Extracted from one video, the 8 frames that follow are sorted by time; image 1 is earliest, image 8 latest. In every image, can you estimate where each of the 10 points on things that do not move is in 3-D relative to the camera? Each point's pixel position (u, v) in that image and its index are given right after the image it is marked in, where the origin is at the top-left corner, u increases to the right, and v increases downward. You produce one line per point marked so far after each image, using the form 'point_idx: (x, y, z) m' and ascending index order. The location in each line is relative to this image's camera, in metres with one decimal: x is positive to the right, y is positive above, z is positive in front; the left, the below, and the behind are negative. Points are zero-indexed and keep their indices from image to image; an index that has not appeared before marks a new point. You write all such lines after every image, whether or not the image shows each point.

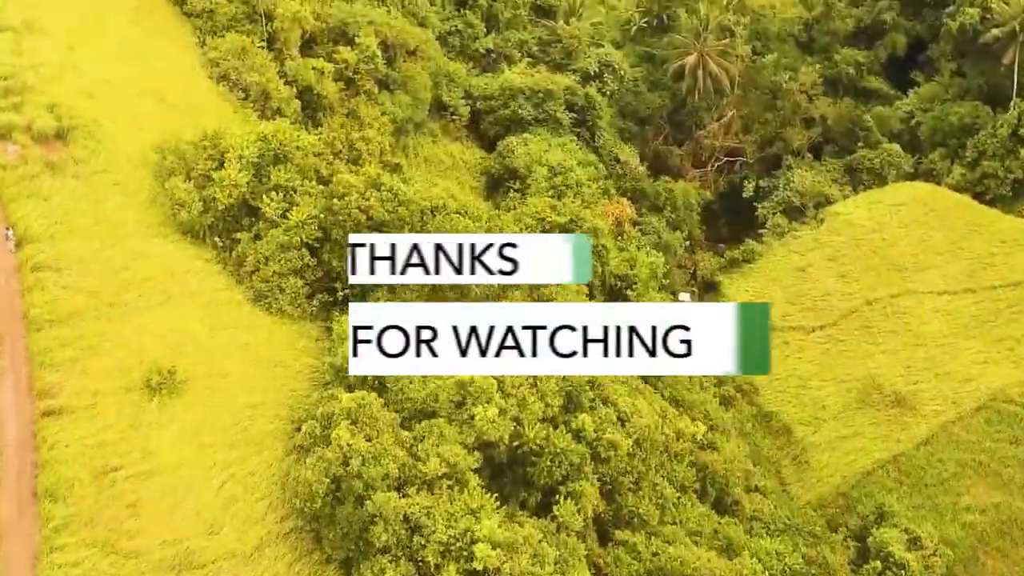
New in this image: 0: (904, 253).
0: (+4.4, +0.4, +18.7) m
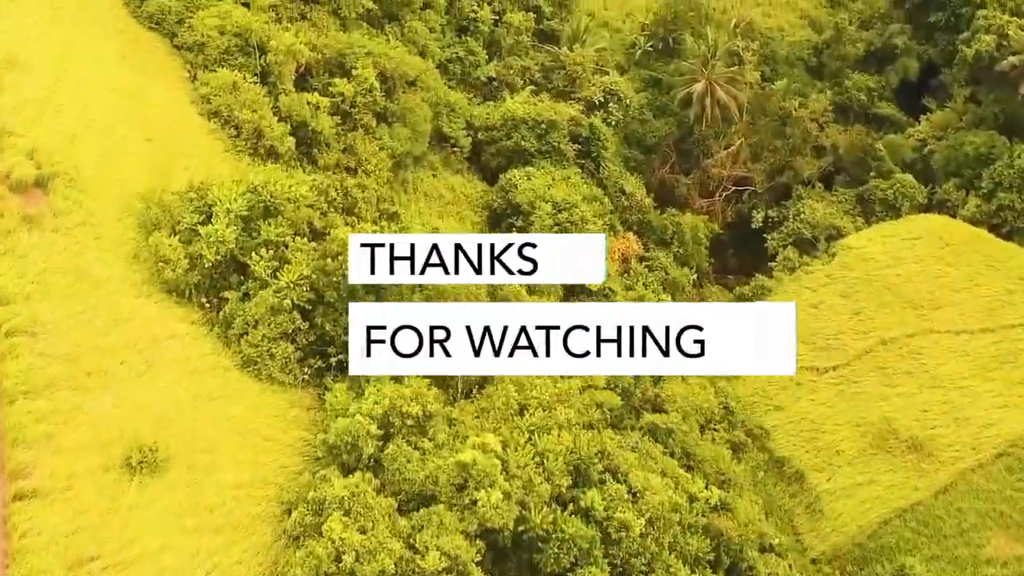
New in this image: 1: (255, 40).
0: (+4.4, 0.0, +18.1) m
1: (-2.3, +2.2, +15.2) m
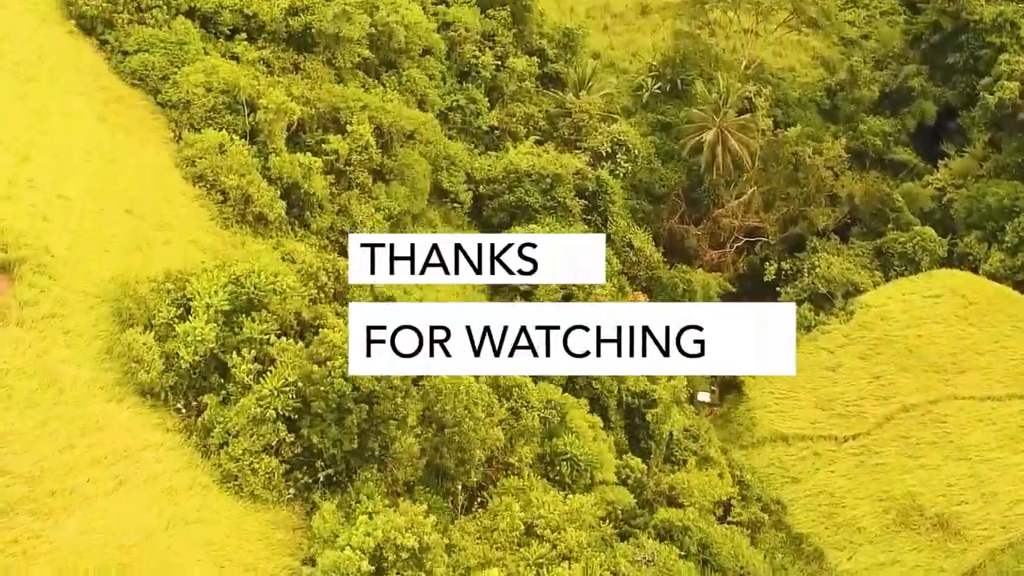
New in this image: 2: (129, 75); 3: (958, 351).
0: (+4.4, -0.7, +17.3) m
1: (-2.3, +1.6, +14.3) m
2: (-3.2, +1.8, +14.1) m
3: (+4.6, -0.6, +17.3) m
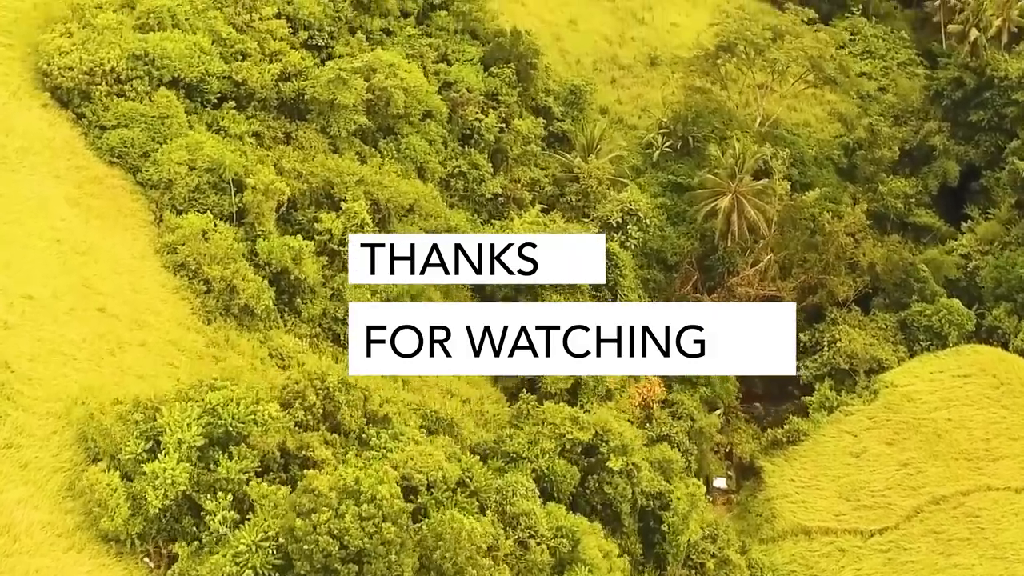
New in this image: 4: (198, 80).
0: (+4.5, -1.5, +16.2) m
1: (-2.2, +0.9, +13.3) m
2: (-3.2, +1.1, +13.1) m
3: (+4.6, -1.4, +16.3) m
4: (-2.7, +1.8, +14.5) m
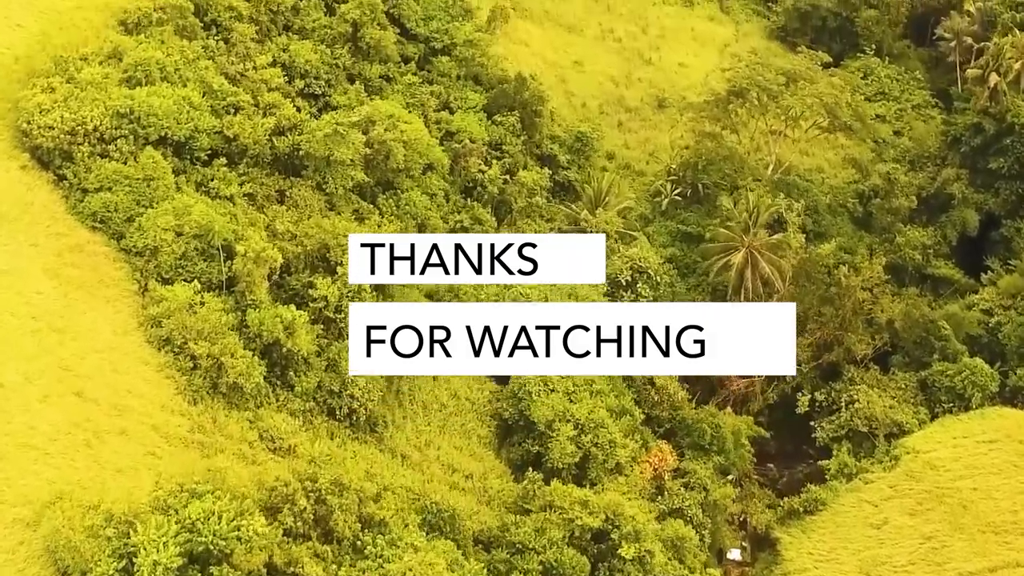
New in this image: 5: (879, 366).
0: (+4.5, -2.1, +15.5) m
1: (-2.2, +0.3, +12.6) m
2: (-3.1, +0.5, +12.4) m
3: (+4.7, -2.0, +15.5) m
4: (-2.7, +1.2, +13.8) m
5: (+4.1, -0.9, +18.7) m
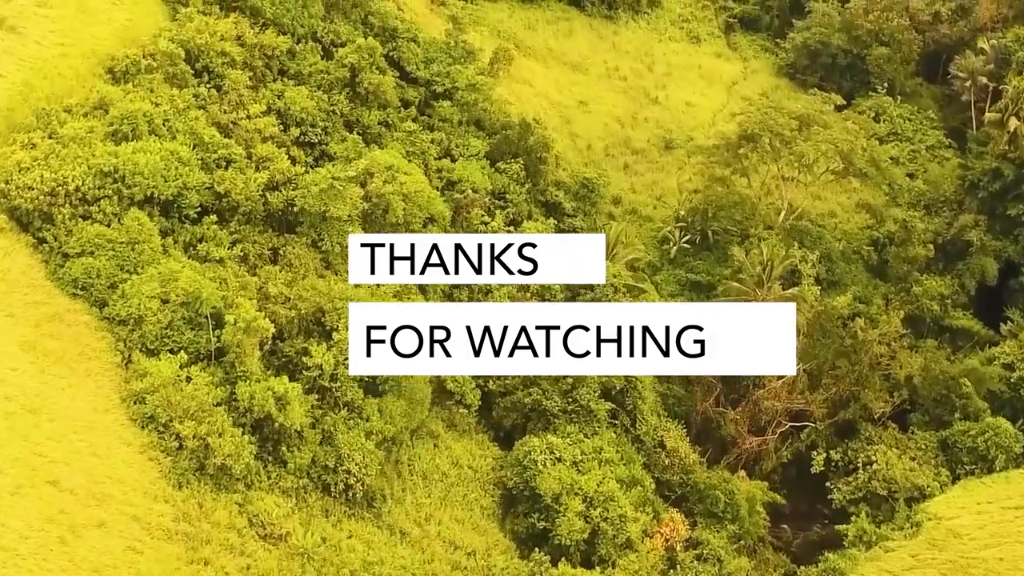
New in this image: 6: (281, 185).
0: (+4.6, -2.6, +14.7) m
1: (-2.2, -0.2, +11.9) m
2: (-3.1, 0.0, +11.7) m
3: (+4.7, -2.6, +14.8) m
4: (-2.6, +0.7, +13.1) m
5: (+4.1, -1.5, +17.9) m
6: (-2.0, +0.9, +14.4) m
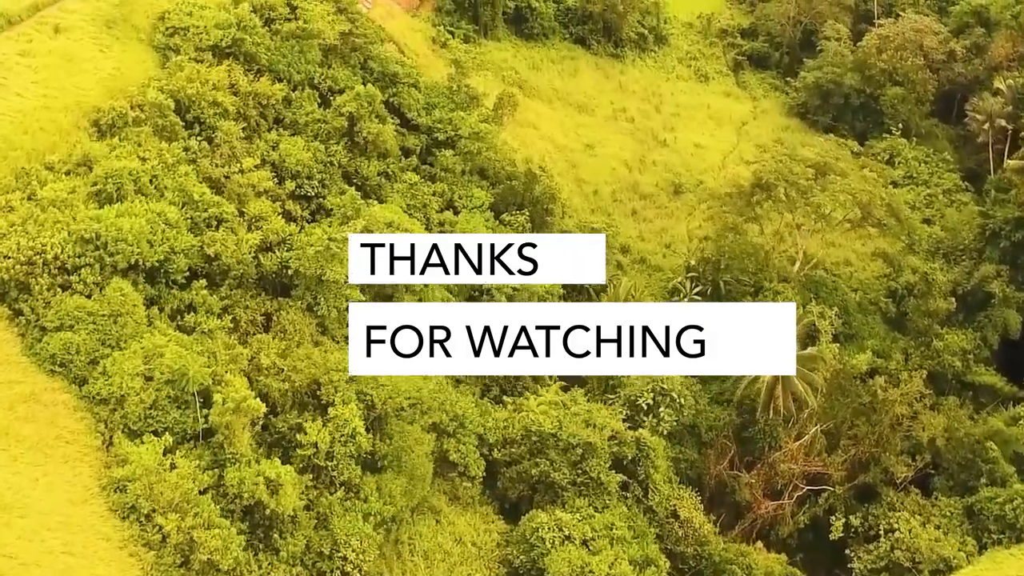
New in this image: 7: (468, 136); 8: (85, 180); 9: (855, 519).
0: (+4.6, -3.1, +13.9) m
1: (-2.1, -0.7, +11.1) m
2: (-3.0, -0.5, +10.9) m
3: (+4.8, -3.1, +14.0) m
4: (-2.6, +0.2, +12.3) m
5: (+4.2, -2.0, +17.2) m
6: (-1.9, +0.3, +13.6) m
7: (-0.5, +1.7, +18.1) m
8: (-3.3, +0.8, +12.8) m
9: (+3.4, -2.3, +16.7) m
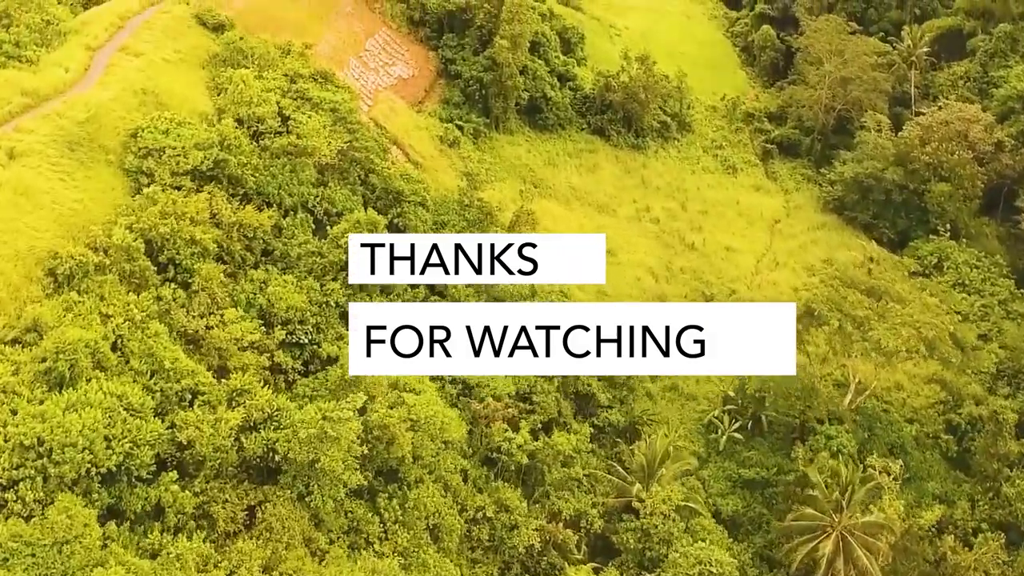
0: (+4.8, -4.4, +11.8) m
1: (-1.9, -1.9, +9.0) m
2: (-2.8, -1.7, +8.8) m
3: (+4.9, -4.4, +11.8) m
4: (-2.4, -1.0, +10.2) m
5: (+4.4, -3.4, +15.0) m
6: (-1.7, -0.9, +11.5) m
7: (-0.3, +0.3, +16.0) m
8: (-3.1, -0.4, +10.7) m
9: (+3.6, -3.7, +14.5) m
